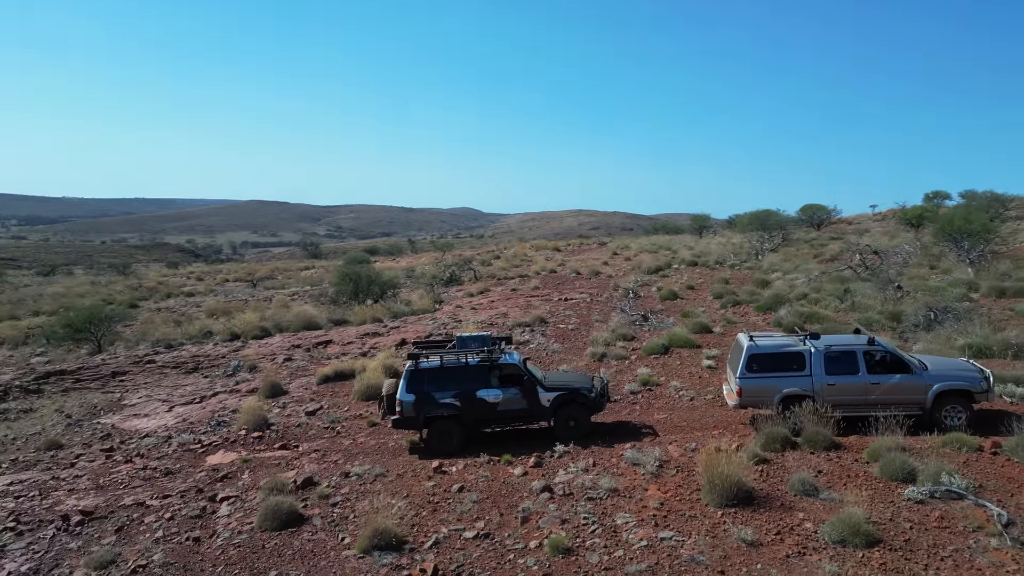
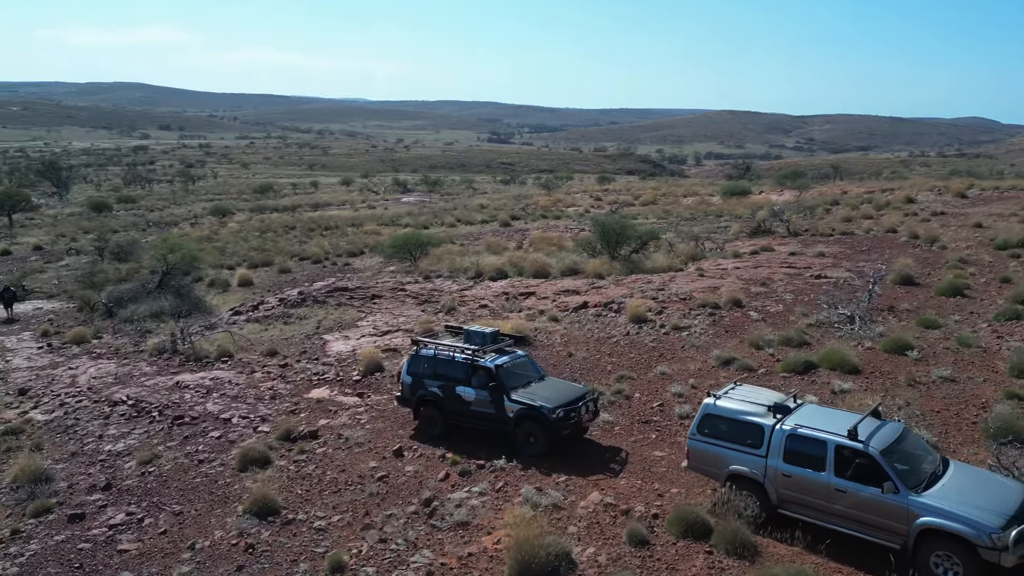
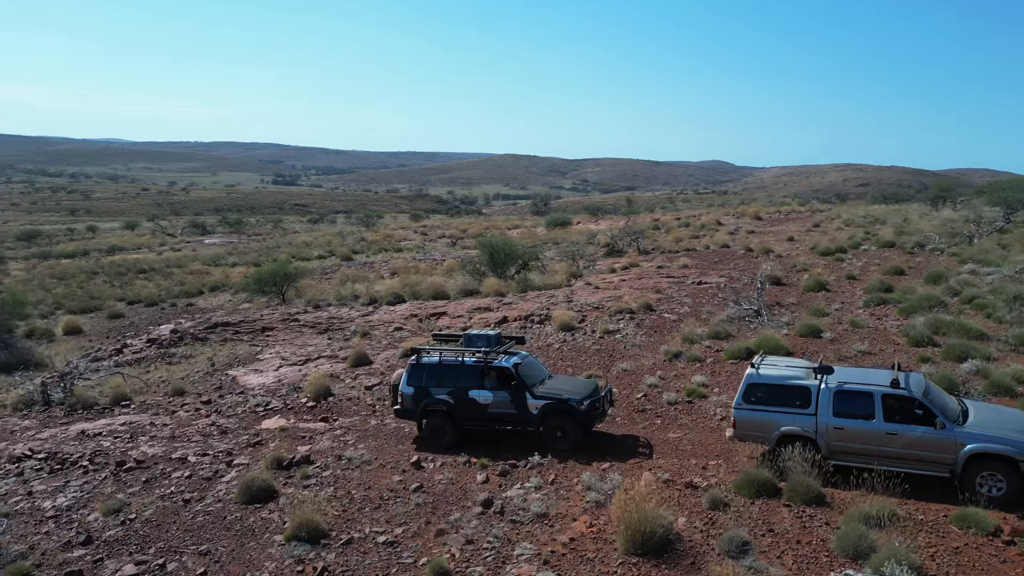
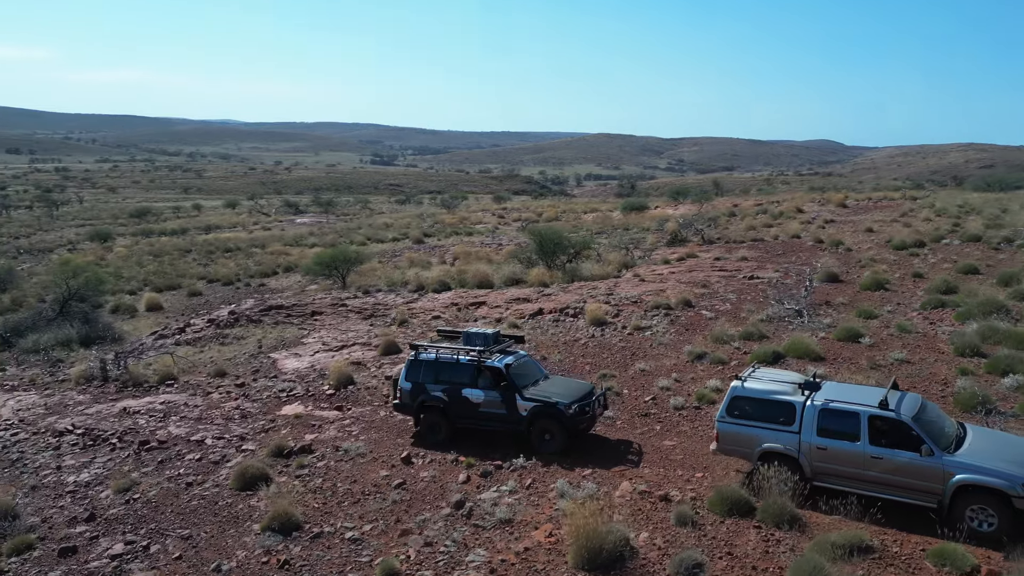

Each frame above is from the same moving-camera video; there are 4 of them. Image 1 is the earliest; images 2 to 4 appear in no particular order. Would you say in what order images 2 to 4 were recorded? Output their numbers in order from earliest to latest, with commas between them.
3, 4, 2
